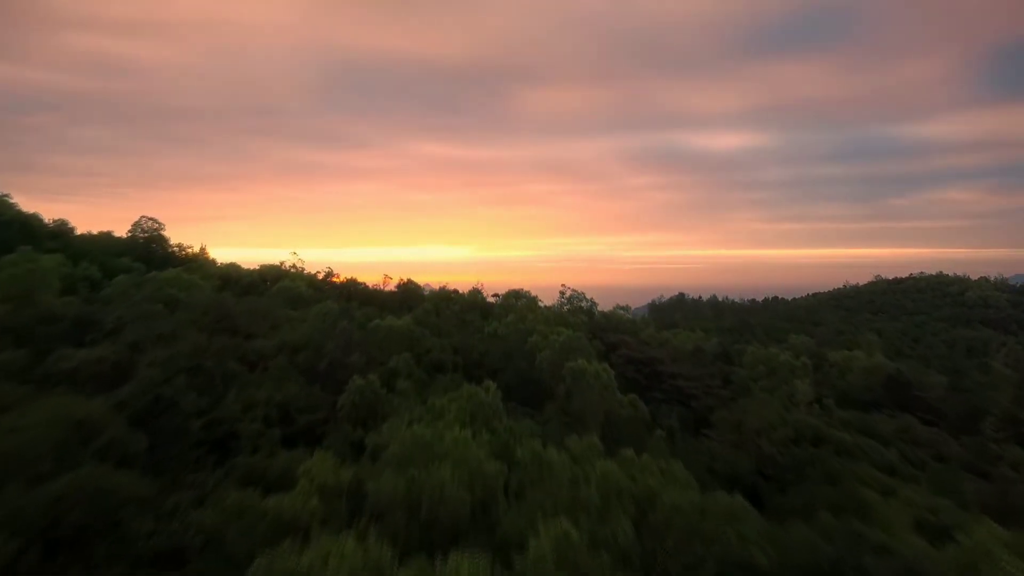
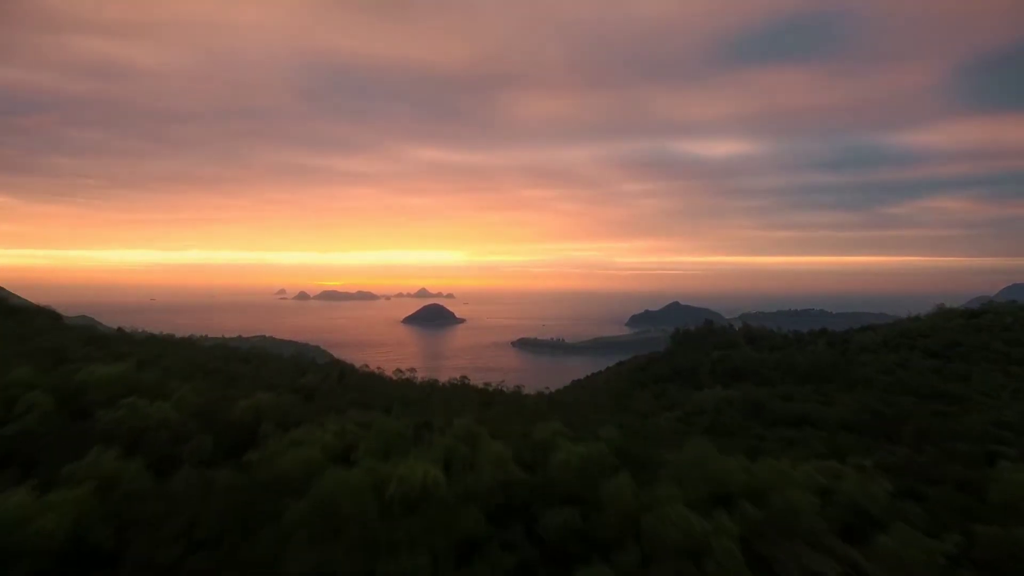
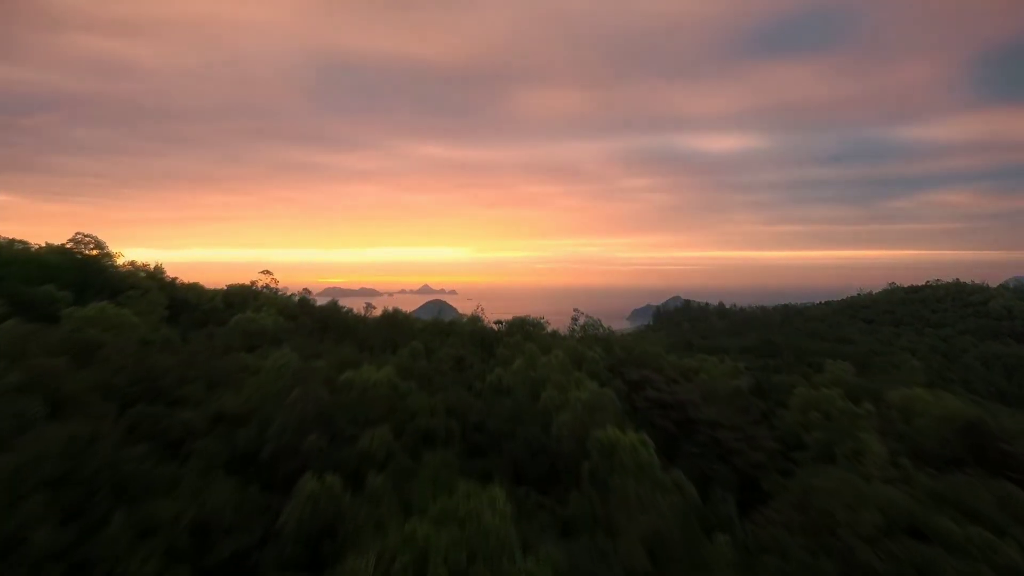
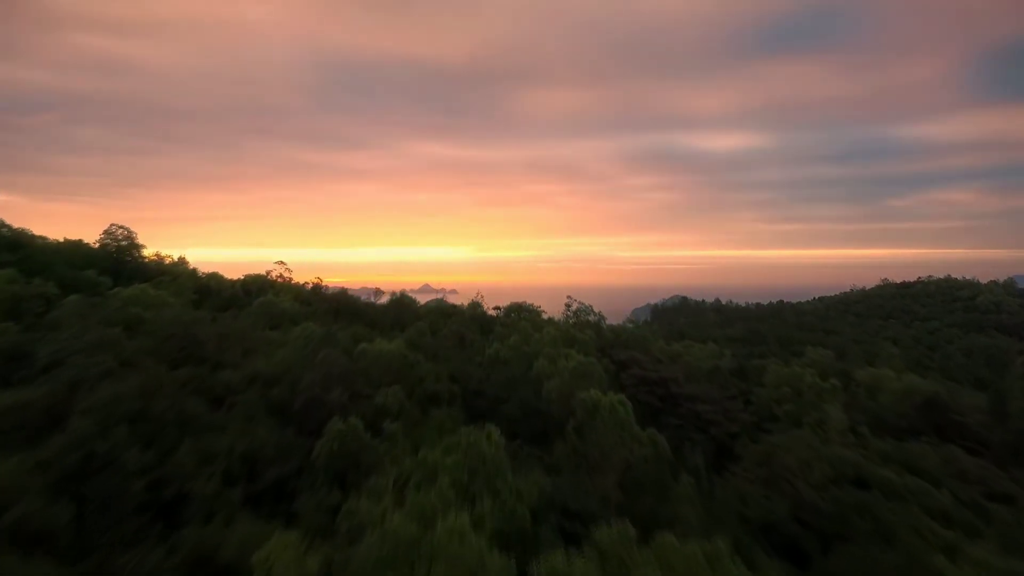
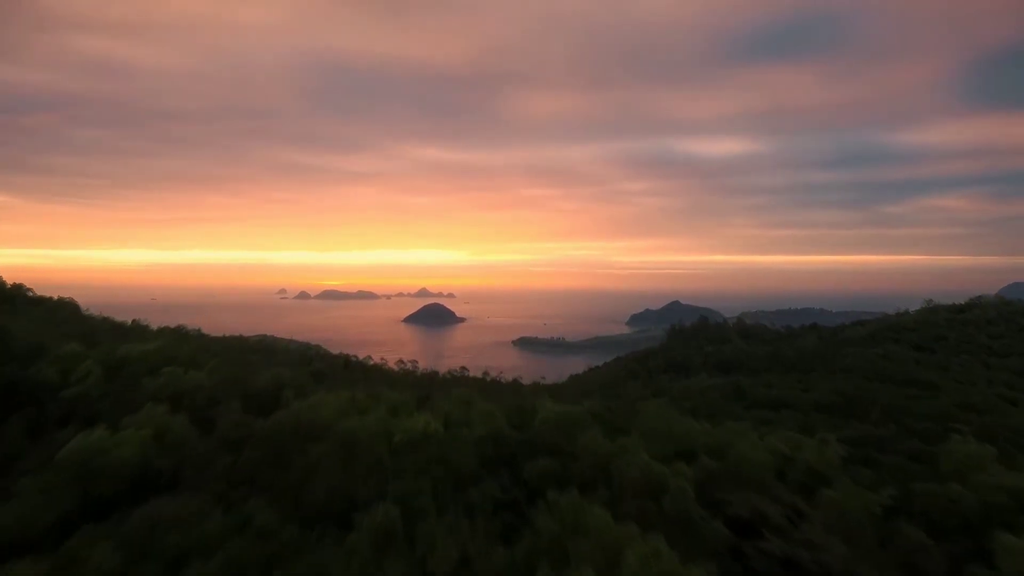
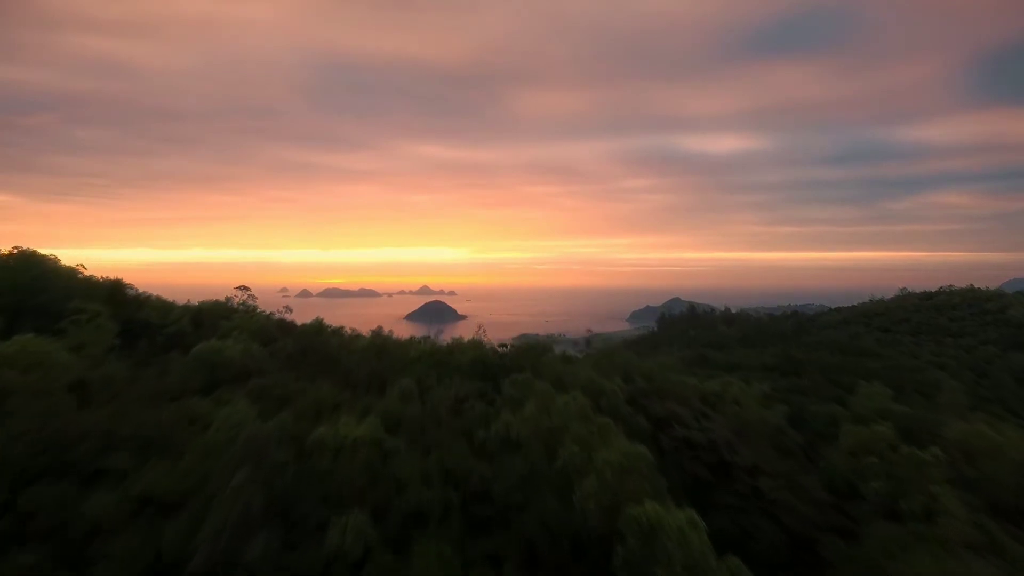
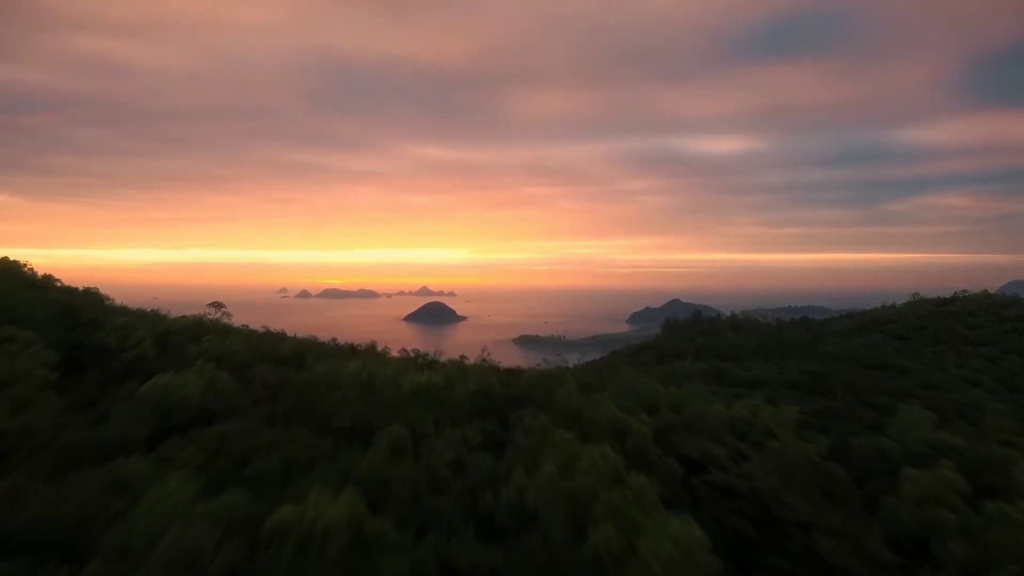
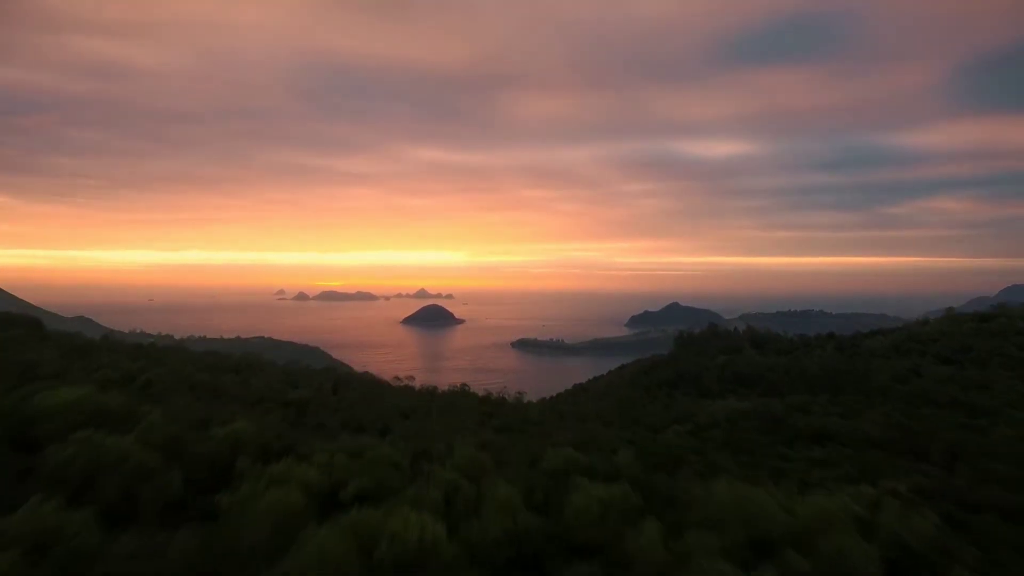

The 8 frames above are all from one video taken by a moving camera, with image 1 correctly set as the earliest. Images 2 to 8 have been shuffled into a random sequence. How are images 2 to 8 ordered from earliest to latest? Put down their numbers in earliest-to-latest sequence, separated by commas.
4, 3, 6, 7, 5, 2, 8
